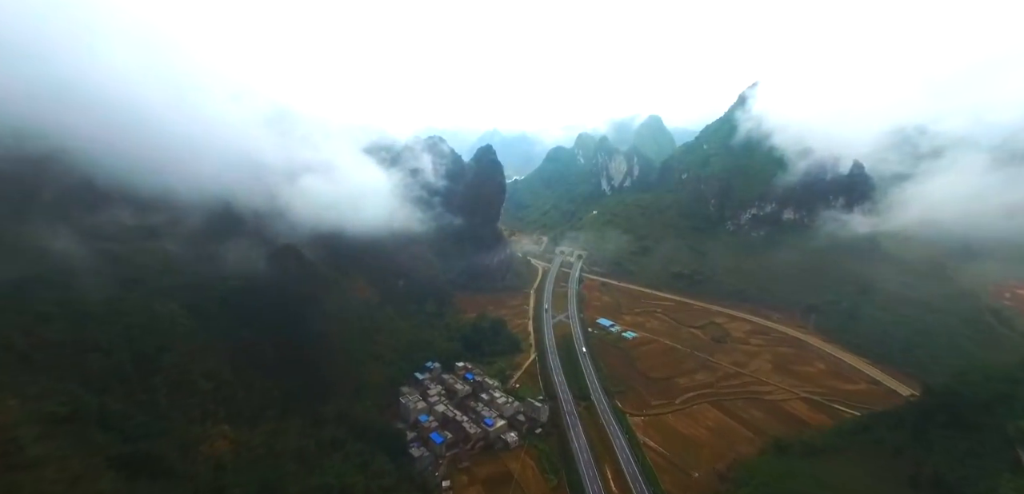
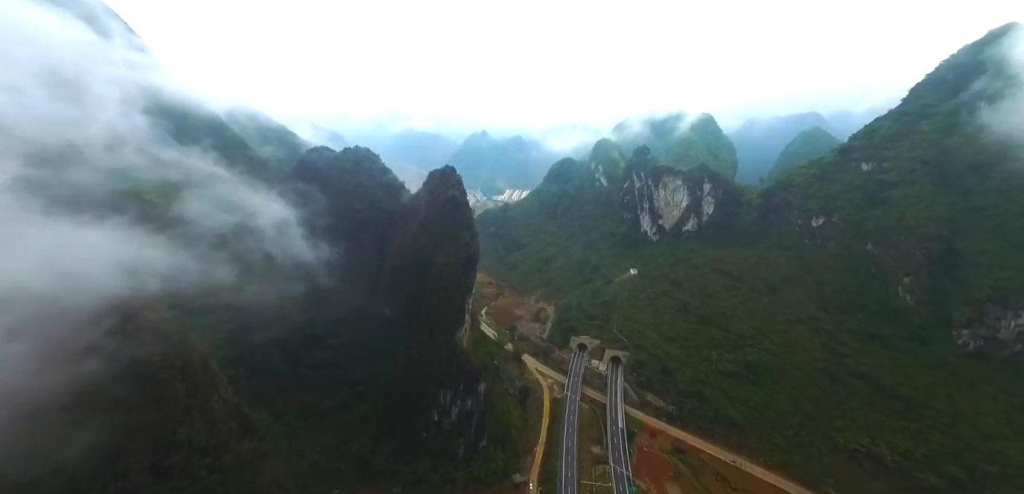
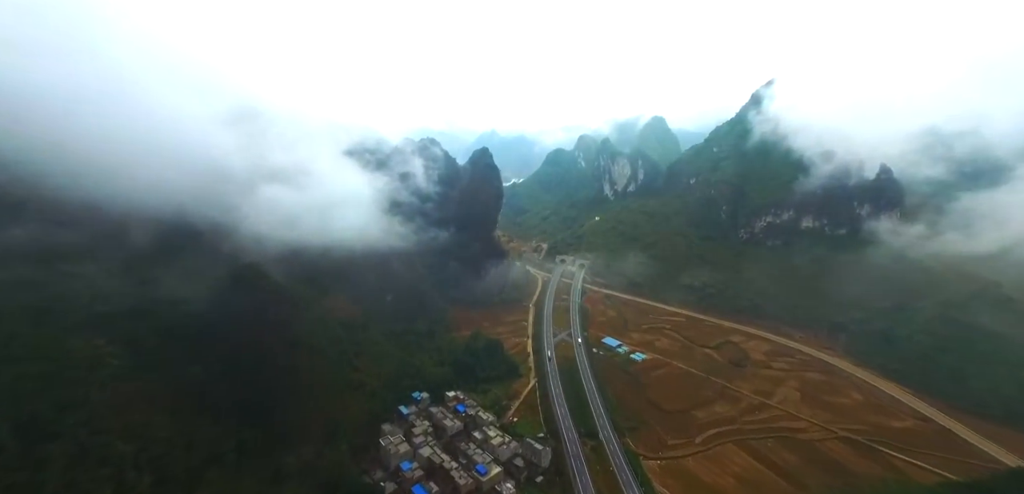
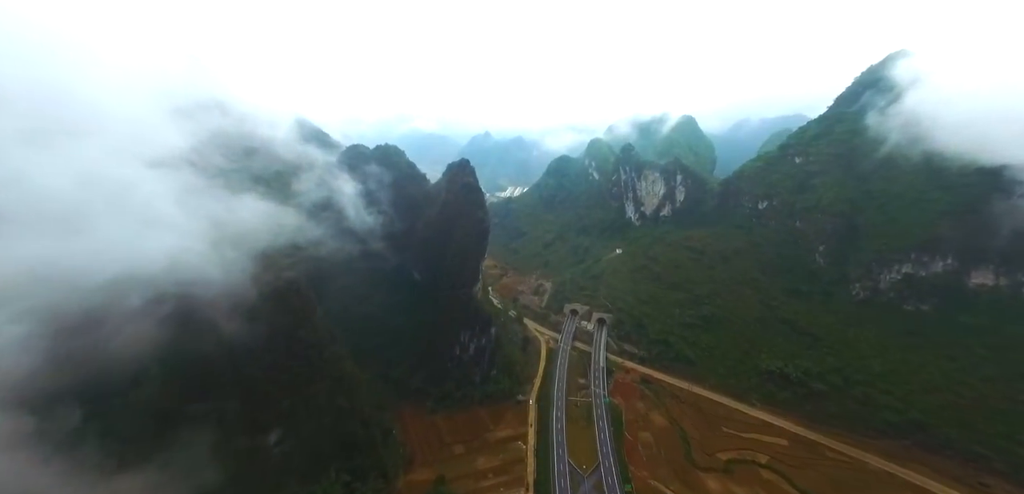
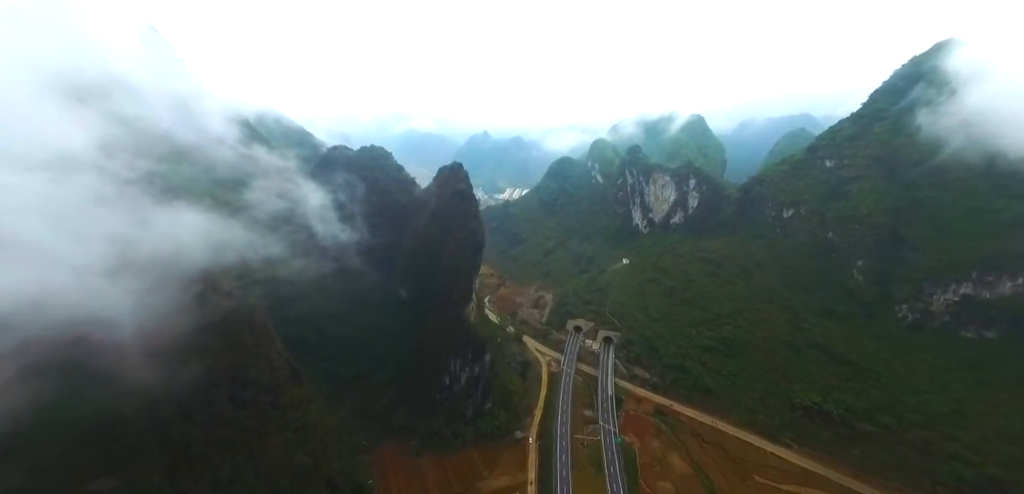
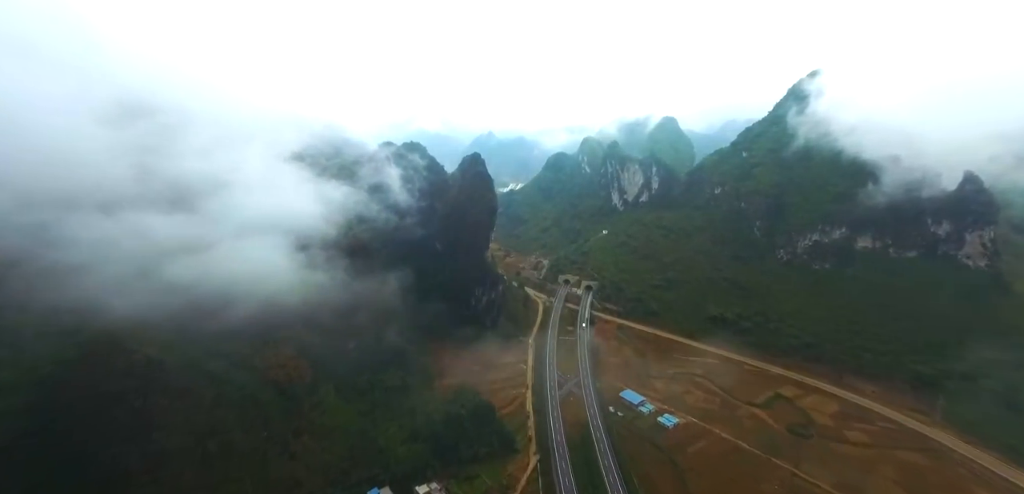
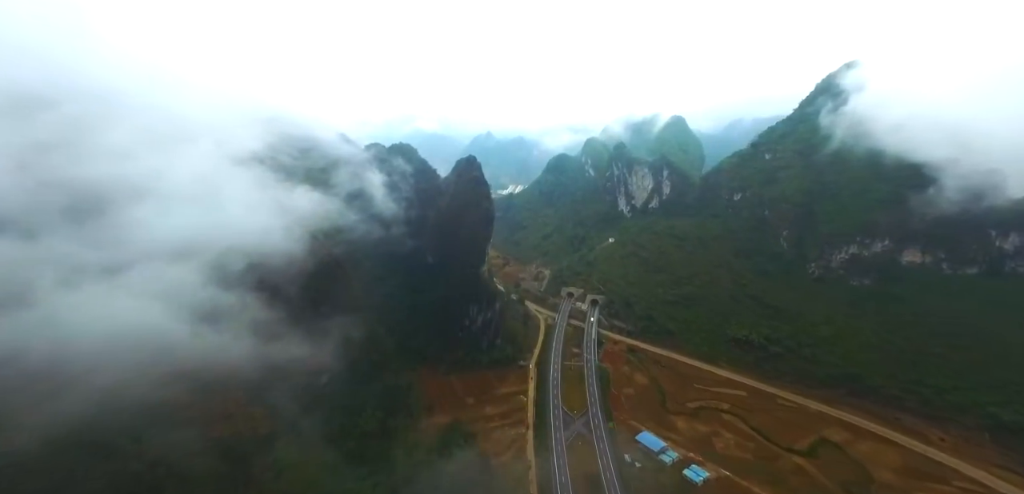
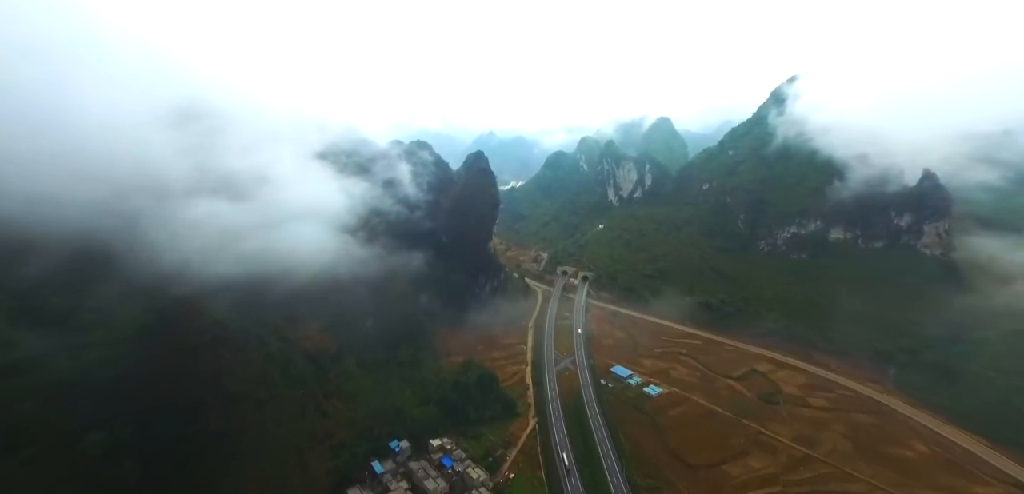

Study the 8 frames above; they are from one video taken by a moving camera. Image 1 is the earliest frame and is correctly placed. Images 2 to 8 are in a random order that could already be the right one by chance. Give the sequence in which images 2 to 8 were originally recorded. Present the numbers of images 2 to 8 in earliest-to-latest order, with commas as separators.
3, 8, 6, 7, 4, 5, 2
